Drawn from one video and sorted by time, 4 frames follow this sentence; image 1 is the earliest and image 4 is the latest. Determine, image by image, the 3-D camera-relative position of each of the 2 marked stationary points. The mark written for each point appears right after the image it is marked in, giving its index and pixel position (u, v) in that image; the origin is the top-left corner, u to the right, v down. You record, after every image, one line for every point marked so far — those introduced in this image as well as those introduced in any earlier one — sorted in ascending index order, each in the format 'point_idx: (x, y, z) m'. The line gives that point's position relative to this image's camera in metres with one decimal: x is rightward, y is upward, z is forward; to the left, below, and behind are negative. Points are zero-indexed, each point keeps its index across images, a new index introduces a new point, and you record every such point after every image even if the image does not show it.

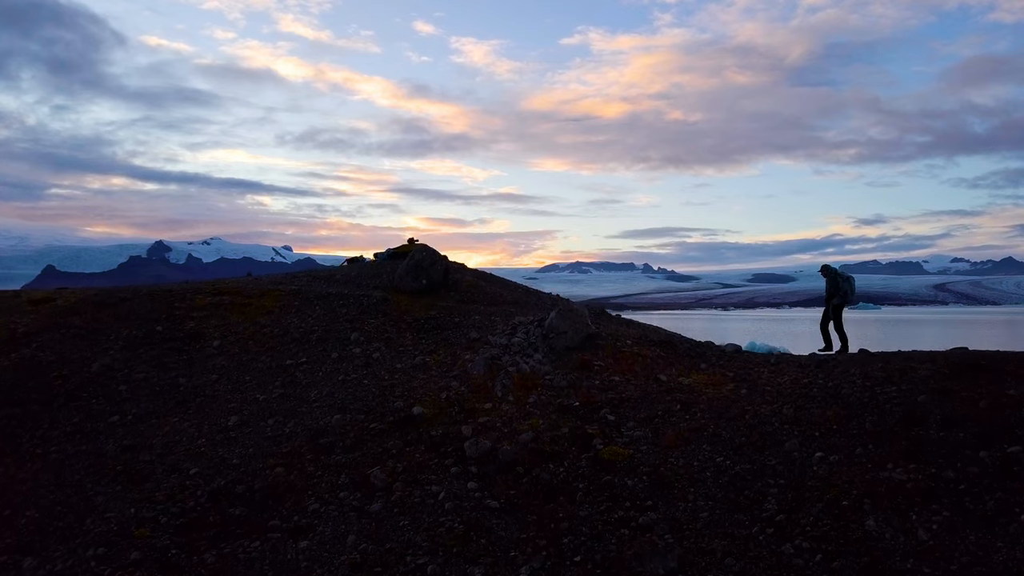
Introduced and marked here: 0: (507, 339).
0: (-0.1, -0.9, +11.5) m
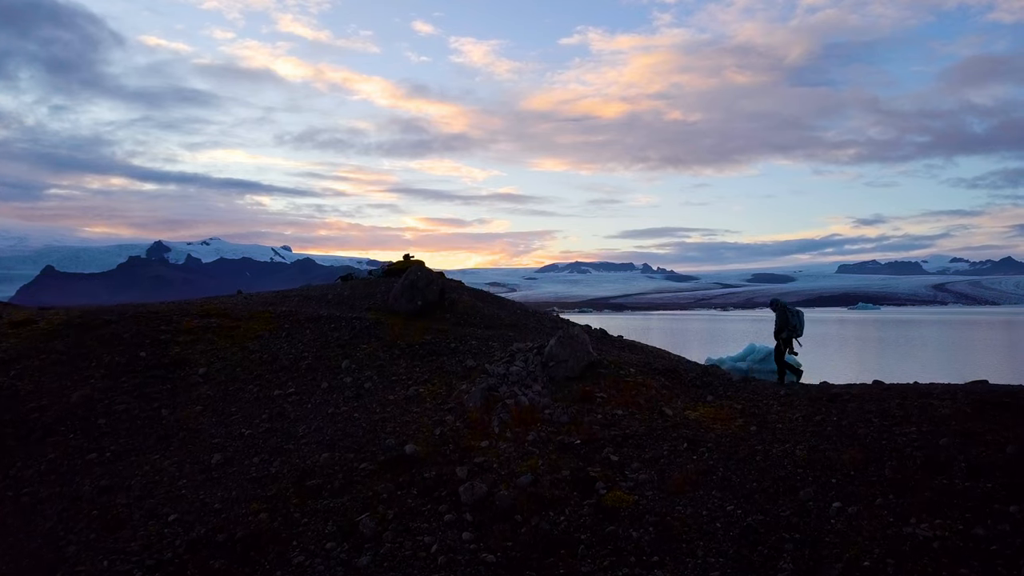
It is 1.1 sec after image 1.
0: (-0.1, -1.4, +11.0) m
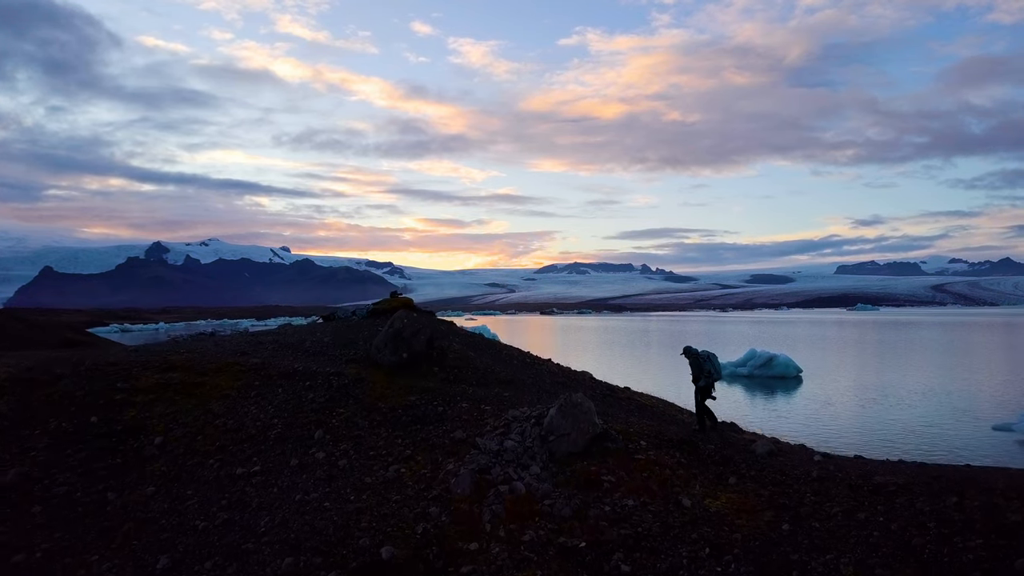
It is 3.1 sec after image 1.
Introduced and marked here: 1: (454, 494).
0: (-0.2, -2.6, +10.3) m
1: (-0.8, -3.1, +9.3) m
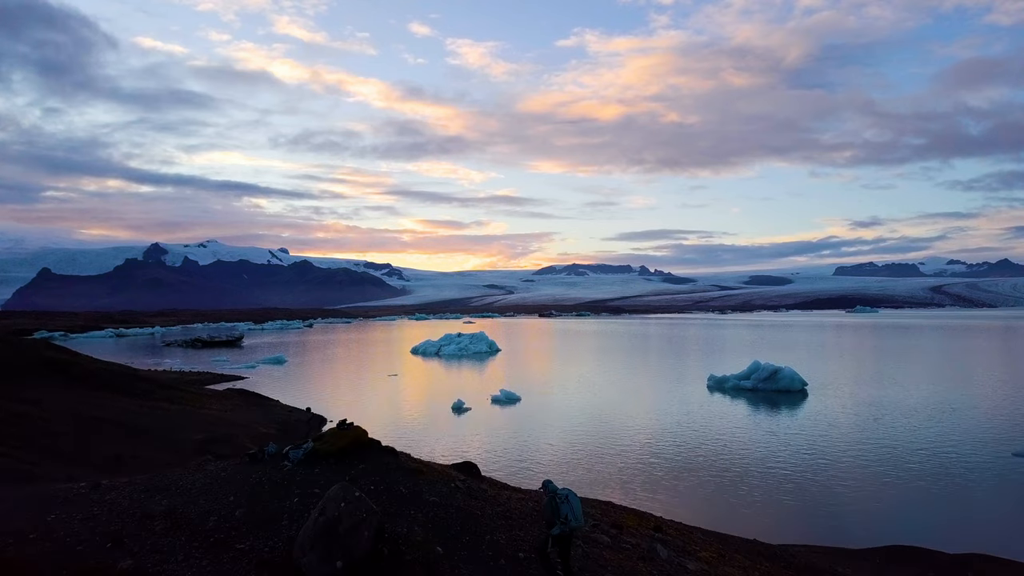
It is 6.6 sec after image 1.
0: (-0.5, -5.5, +8.0) m
1: (-1.1, -6.1, +7.1) m
